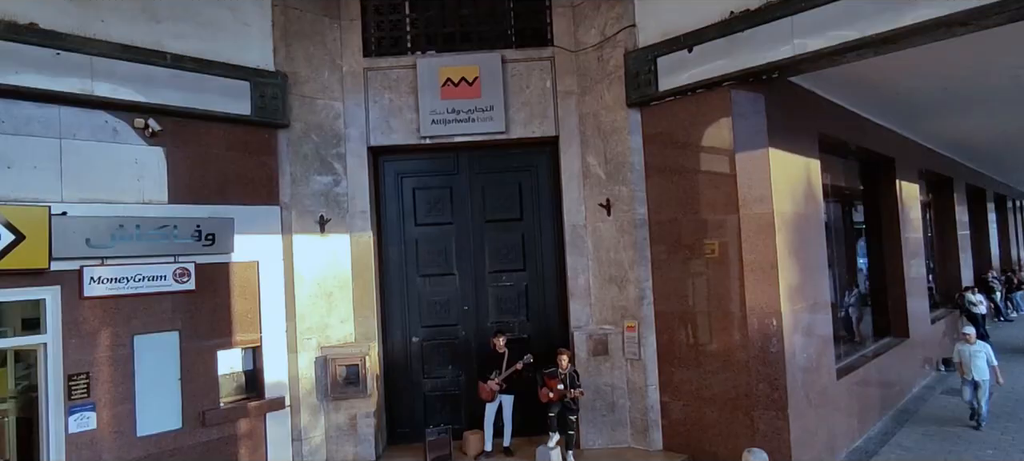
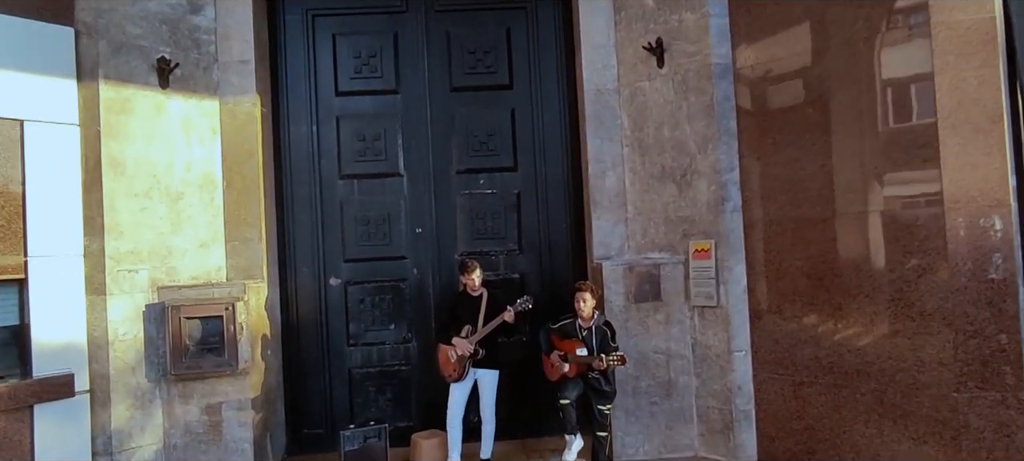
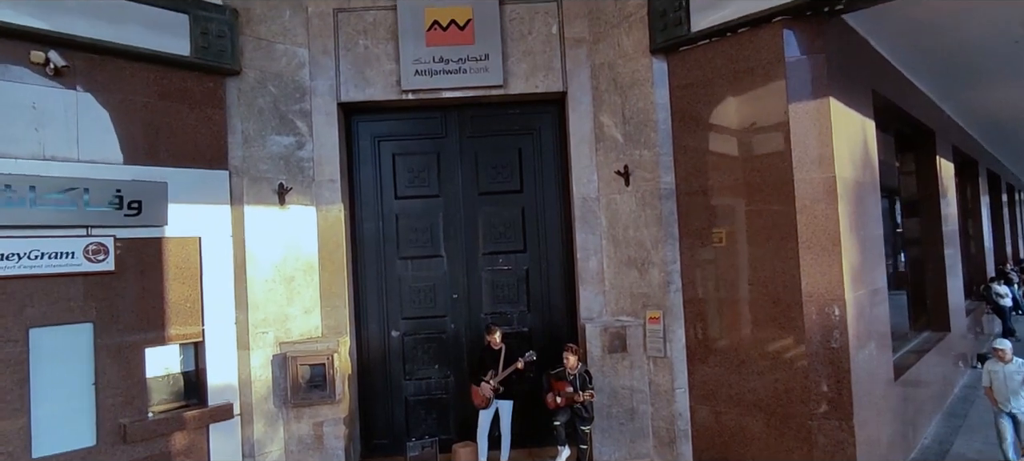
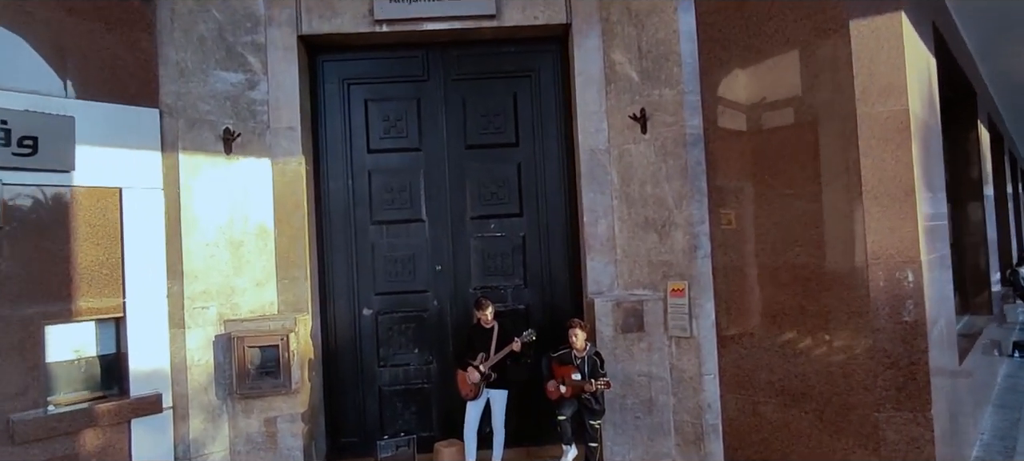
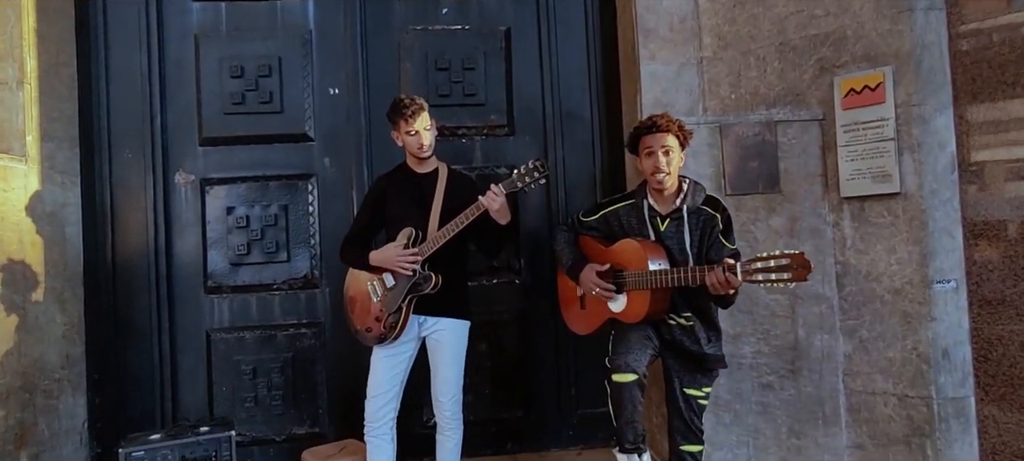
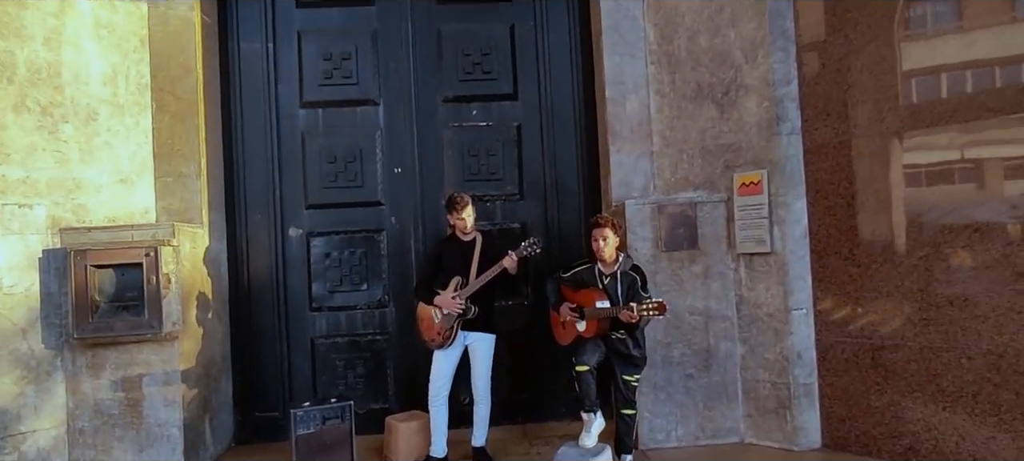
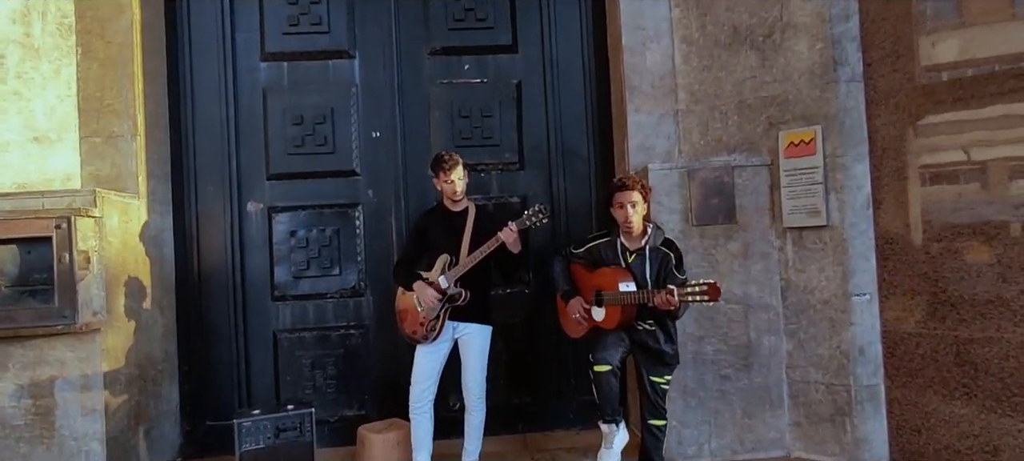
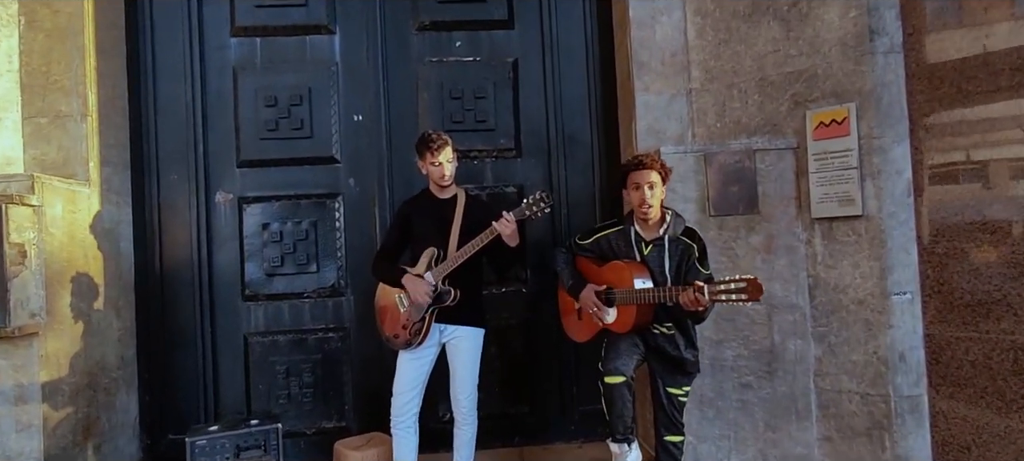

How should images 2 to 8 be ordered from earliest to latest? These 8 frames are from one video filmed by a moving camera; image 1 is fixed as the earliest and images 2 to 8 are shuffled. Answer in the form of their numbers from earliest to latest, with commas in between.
3, 4, 2, 6, 7, 8, 5
